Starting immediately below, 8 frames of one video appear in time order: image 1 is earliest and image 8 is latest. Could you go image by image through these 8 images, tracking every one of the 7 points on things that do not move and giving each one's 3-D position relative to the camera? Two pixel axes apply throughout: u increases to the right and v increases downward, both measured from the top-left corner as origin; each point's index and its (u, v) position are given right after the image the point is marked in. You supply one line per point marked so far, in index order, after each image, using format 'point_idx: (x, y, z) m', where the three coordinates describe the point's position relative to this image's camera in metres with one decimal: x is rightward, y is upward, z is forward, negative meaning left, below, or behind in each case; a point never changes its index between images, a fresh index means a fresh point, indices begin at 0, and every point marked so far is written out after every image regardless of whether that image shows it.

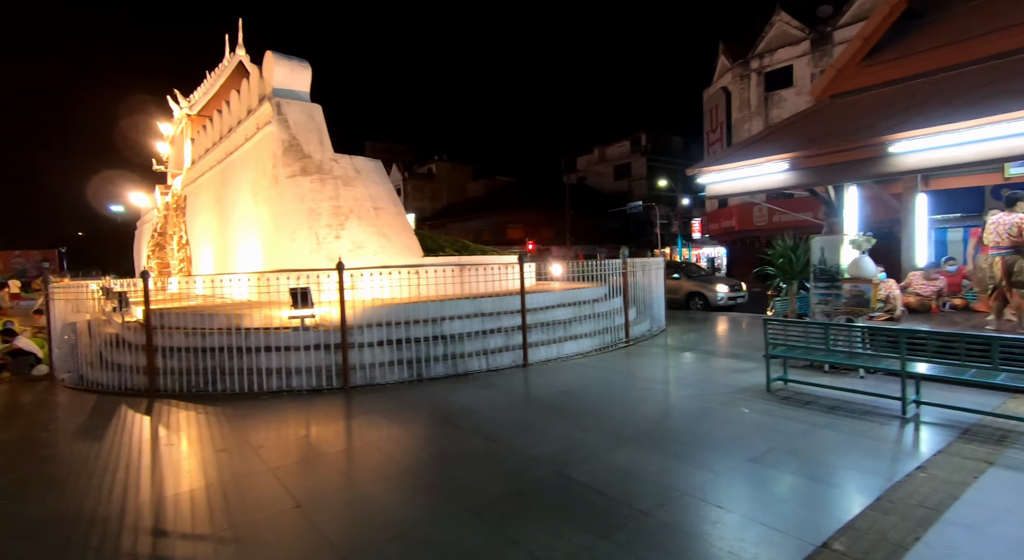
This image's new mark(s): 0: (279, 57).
0: (-4.7, +4.5, +10.8) m
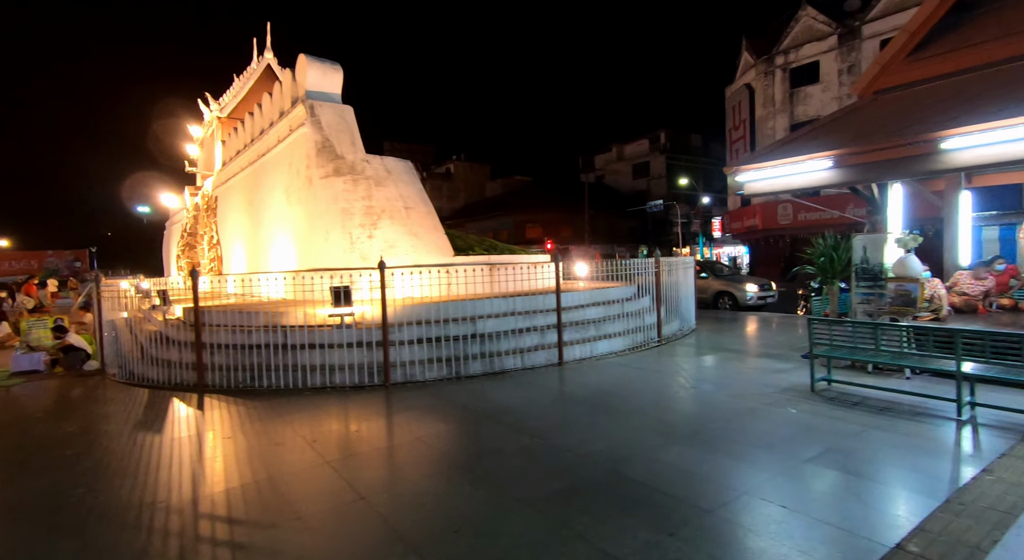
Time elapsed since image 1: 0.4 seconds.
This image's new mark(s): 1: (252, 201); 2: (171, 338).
0: (-4.1, +4.5, +11.0) m
1: (-7.1, +2.1, +14.5) m
2: (-4.7, -0.8, +7.5) m
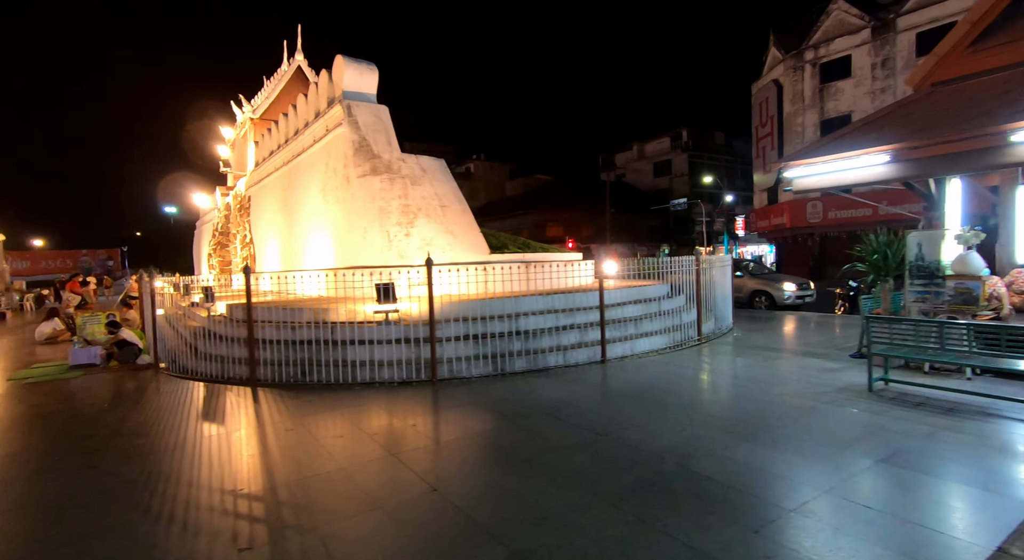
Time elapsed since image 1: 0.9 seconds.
0: (-3.4, +4.6, +11.2) m
1: (-6.2, +2.2, +14.8) m
2: (-4.1, -0.8, +7.7) m
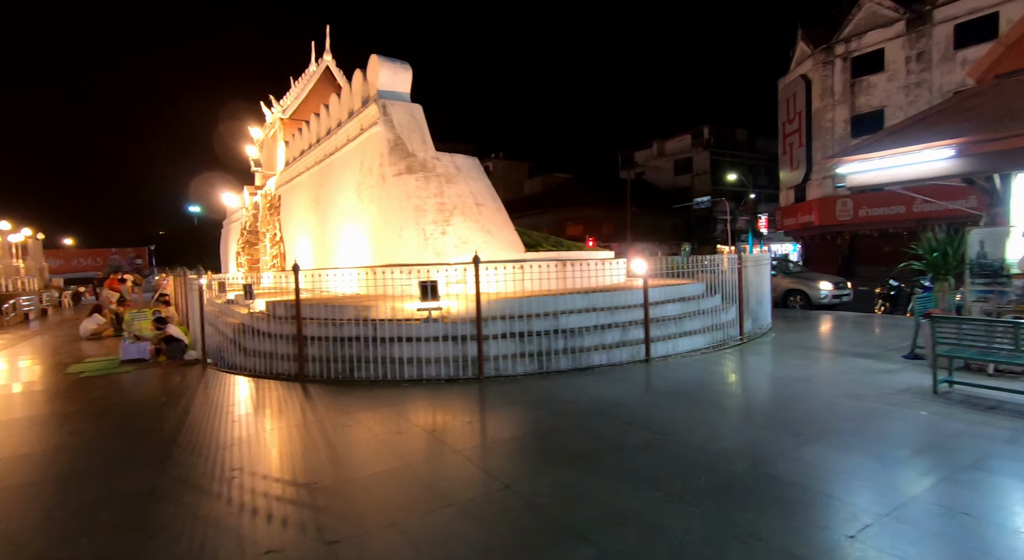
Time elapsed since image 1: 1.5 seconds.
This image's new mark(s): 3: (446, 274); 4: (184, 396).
0: (-2.7, +4.6, +11.2) m
1: (-5.4, +2.3, +15.0) m
2: (-3.5, -0.7, +7.8) m
3: (-1.2, +0.1, +9.4) m
4: (-4.0, -1.4, +6.6) m
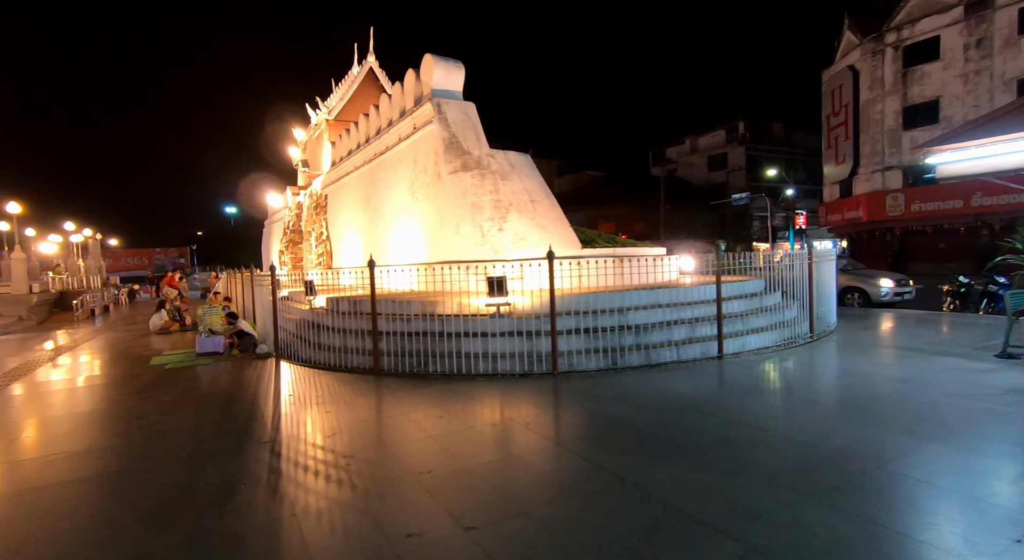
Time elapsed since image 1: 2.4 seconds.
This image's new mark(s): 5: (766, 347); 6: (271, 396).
0: (-1.6, +4.7, +11.3) m
1: (-4.1, +2.3, +15.2) m
2: (-2.6, -0.7, +7.9) m
3: (-0.1, +0.2, +9.5) m
4: (-3.1, -1.4, +6.8) m
5: (+3.8, -1.0, +8.1) m
6: (-2.8, -1.4, +6.2) m
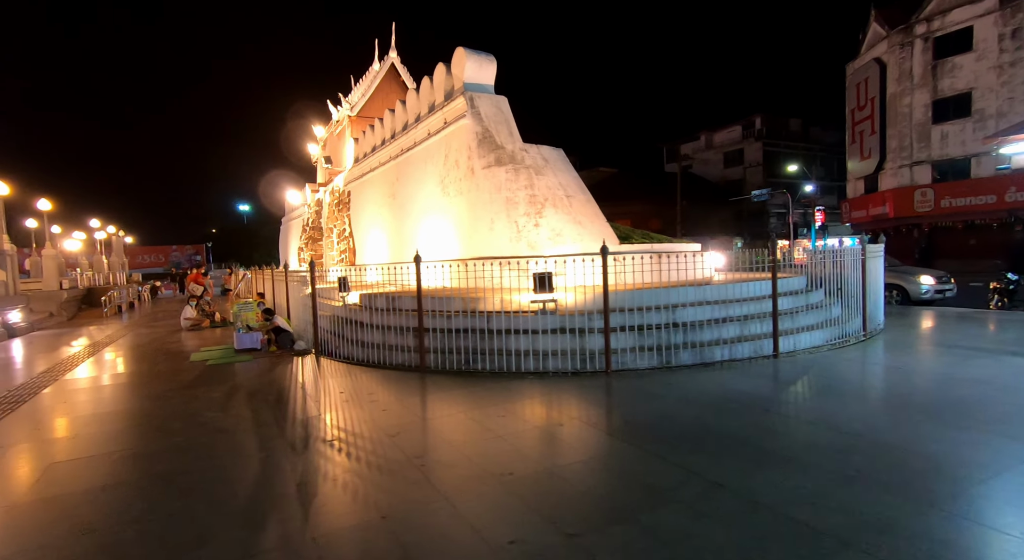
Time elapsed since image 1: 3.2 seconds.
0: (-0.9, +4.8, +11.2) m
1: (-3.3, +2.4, +15.1) m
2: (-2.0, -0.6, +7.8) m
3: (+0.5, +0.2, +9.3) m
4: (-2.5, -1.3, +6.7) m
5: (+4.4, -0.9, +7.9) m
6: (-2.2, -1.3, +6.1) m
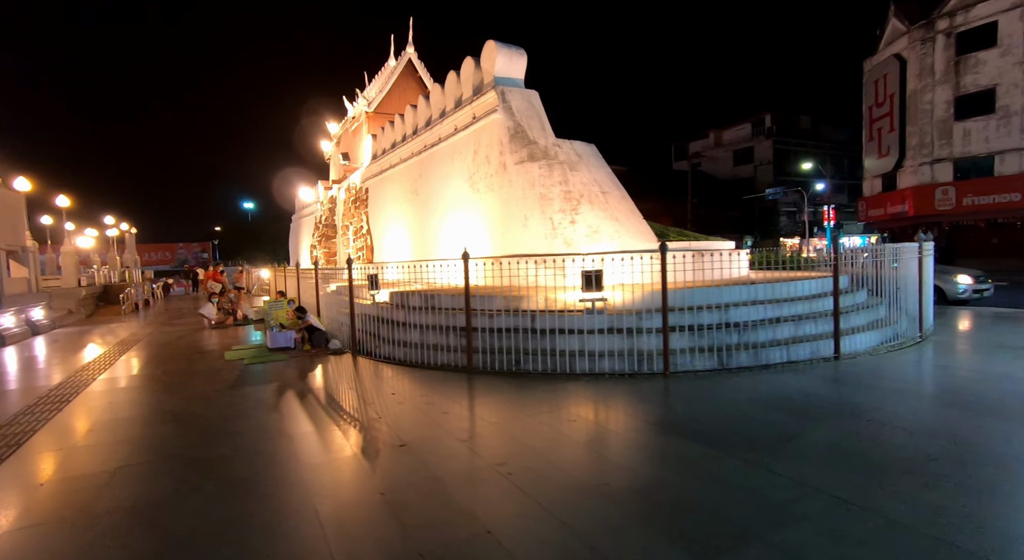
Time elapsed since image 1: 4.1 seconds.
0: (-0.2, +4.8, +11.0) m
1: (-2.6, +2.5, +14.9) m
2: (-1.4, -0.6, +7.6) m
3: (+1.1, +0.3, +9.1) m
4: (-1.9, -1.3, +6.5) m
5: (+5.0, -0.9, +7.6) m
6: (-1.6, -1.3, +5.9) m
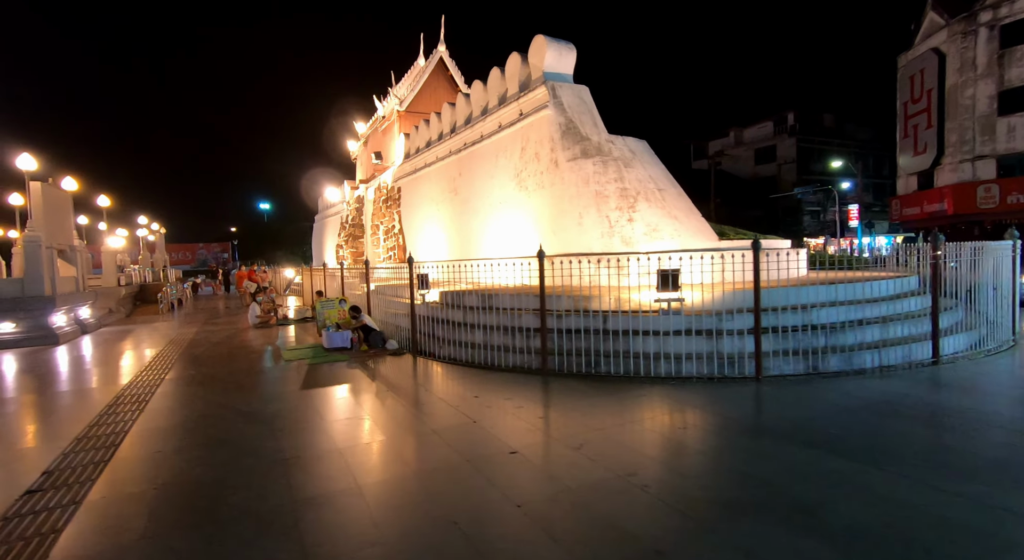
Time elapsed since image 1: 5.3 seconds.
0: (+0.8, +4.8, +10.7) m
1: (-1.5, +2.5, +14.8) m
2: (-0.5, -0.6, +7.4) m
3: (+2.1, +0.3, +8.8) m
4: (-1.1, -1.3, +6.3) m
5: (+5.9, -0.9, +7.2) m
6: (-0.8, -1.3, +5.7) m
